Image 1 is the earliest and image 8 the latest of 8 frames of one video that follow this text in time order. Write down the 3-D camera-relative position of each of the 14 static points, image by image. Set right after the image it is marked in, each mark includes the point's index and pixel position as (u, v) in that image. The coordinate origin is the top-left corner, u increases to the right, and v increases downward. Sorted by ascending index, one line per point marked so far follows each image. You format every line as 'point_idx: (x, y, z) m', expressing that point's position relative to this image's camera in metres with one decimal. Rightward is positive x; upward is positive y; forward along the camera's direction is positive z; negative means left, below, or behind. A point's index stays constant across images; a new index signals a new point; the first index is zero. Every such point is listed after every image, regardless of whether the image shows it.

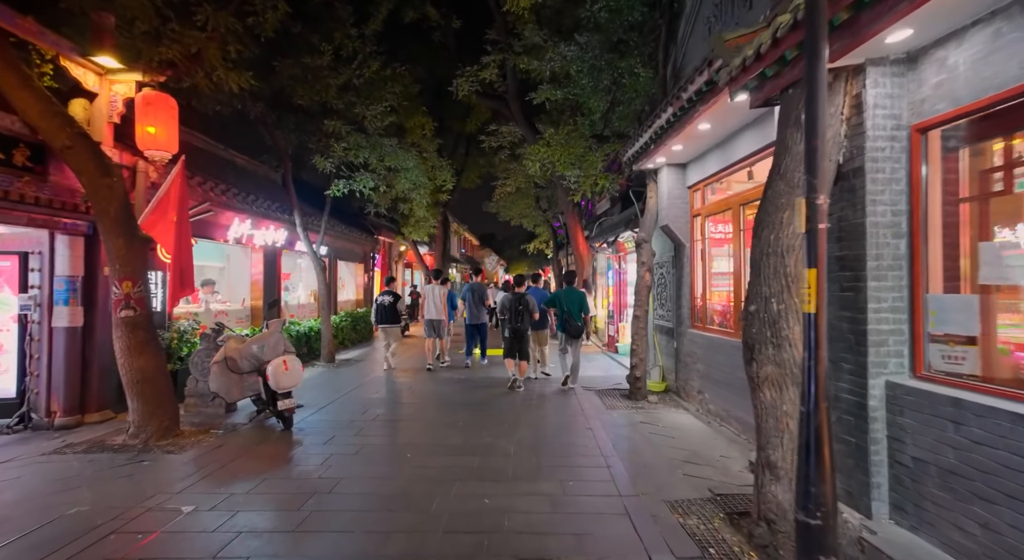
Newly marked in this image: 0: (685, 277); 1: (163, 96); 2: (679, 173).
0: (+2.4, 0.0, +7.0) m
1: (-3.9, +2.1, +5.8) m
2: (+2.3, +1.5, +7.0) m
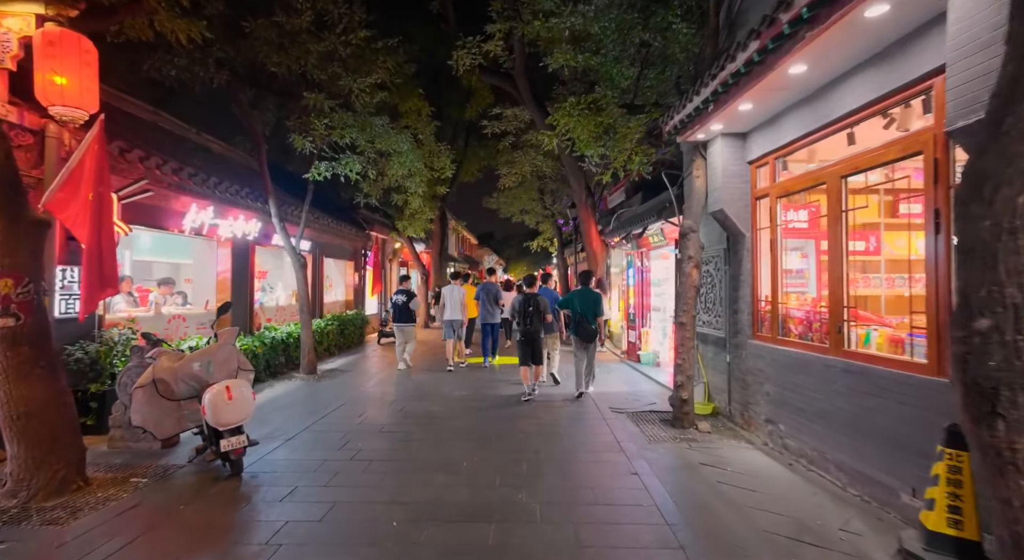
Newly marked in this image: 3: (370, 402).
0: (+2.5, 0.0, +5.7) m
1: (-3.7, +2.1, +4.4) m
2: (+2.5, +1.5, +5.7) m
3: (-2.1, -1.8, +7.6) m
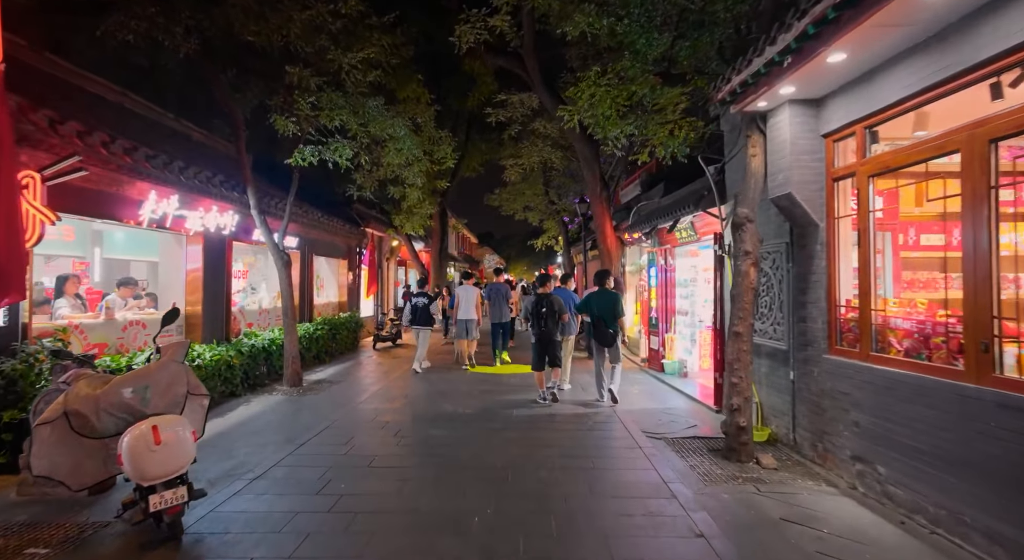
0: (+2.7, 0.0, +4.6) m
1: (-3.6, +2.1, +3.3) m
2: (+2.6, +1.5, +4.6) m
3: (-1.9, -1.8, +6.5) m
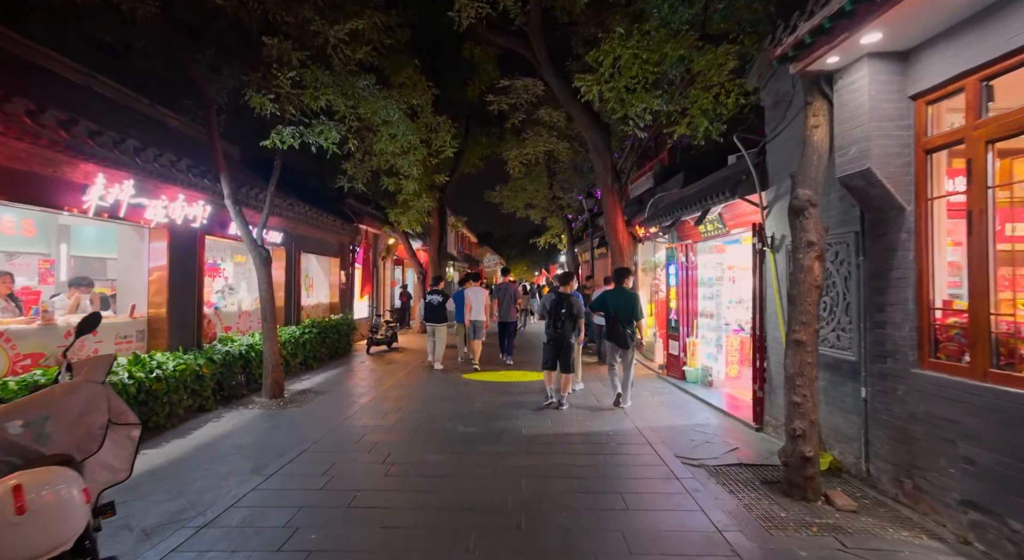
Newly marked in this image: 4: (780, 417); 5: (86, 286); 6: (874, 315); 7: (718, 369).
0: (+2.8, +0.1, +3.7) m
1: (-3.5, +2.1, +2.4) m
2: (+2.7, +1.5, +3.7) m
3: (-1.8, -1.8, +5.6) m
4: (+2.8, -1.5, +5.5) m
5: (-4.9, -0.1, +5.9) m
6: (+2.8, -0.3, +4.0) m
7: (+3.4, -1.5, +8.4) m
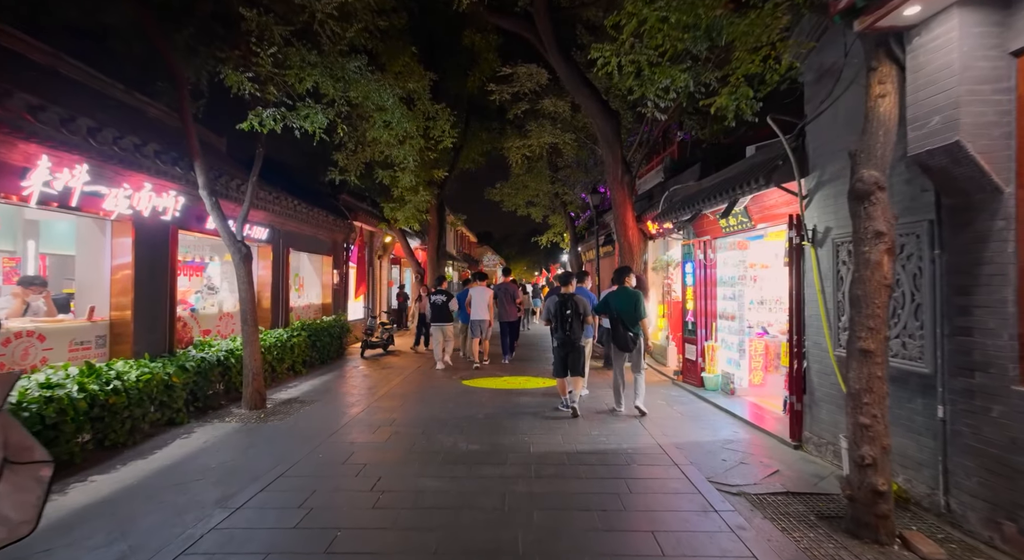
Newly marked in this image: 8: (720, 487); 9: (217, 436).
0: (+2.9, +0.1, +3.1) m
1: (-3.4, +2.1, +1.8) m
2: (+2.8, +1.5, +3.1) m
3: (-1.7, -1.8, +5.0) m
4: (+2.9, -1.5, +4.8) m
5: (-4.8, -0.1, +5.2) m
6: (+2.9, -0.3, +3.3) m
7: (+3.4, -1.4, +7.7) m
8: (+1.7, -1.7, +4.3) m
9: (-3.4, -1.8, +5.9) m
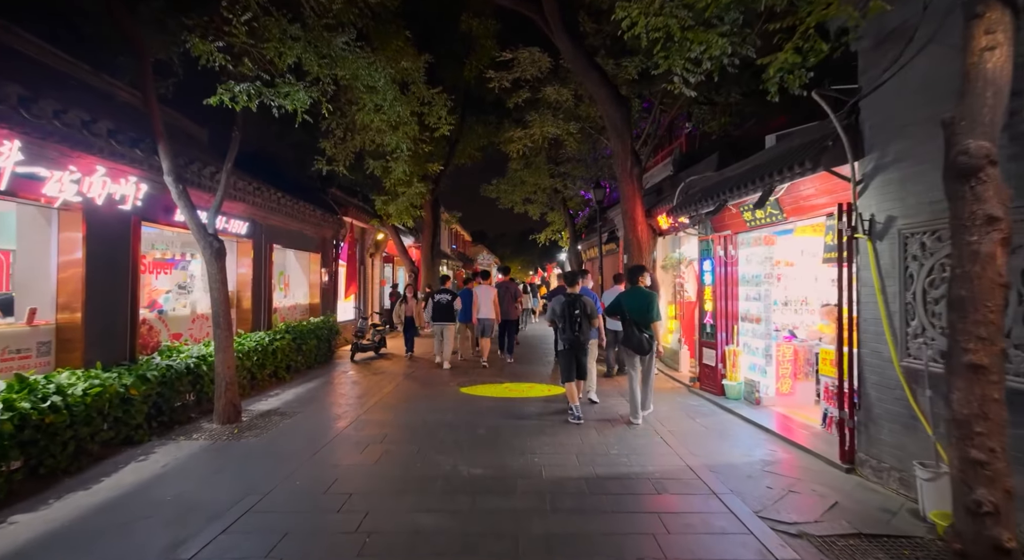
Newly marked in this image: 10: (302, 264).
0: (+3.0, +0.1, +2.4) m
1: (-3.3, +2.1, +1.0) m
2: (+2.9, +1.5, +2.4) m
3: (-1.7, -1.7, +4.2) m
4: (+3.0, -1.4, +4.1) m
5: (-4.8, 0.0, +4.4) m
6: (+3.0, -0.2, +2.7) m
7: (+3.5, -1.4, +7.0) m
8: (+1.8, -1.7, +3.6) m
9: (-3.3, -1.7, +5.1) m
10: (-4.9, +0.4, +12.0) m
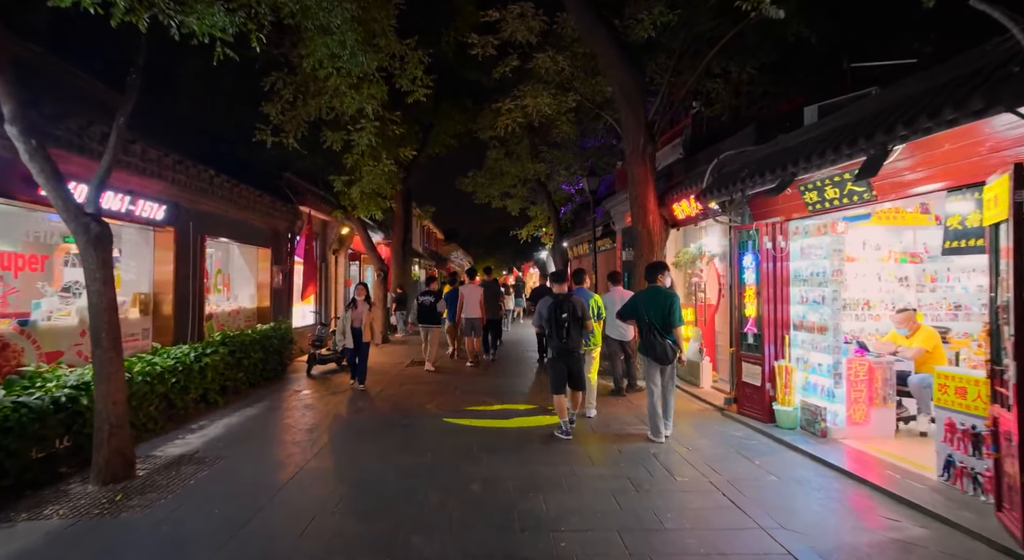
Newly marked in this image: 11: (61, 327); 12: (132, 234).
0: (+3.2, +0.1, +0.9) m
1: (-2.9, +2.1, -0.8) m
2: (+3.1, +1.5, +0.9) m
3: (-1.5, -1.7, +2.5) m
4: (+3.1, -1.4, +2.6) m
5: (-4.6, 0.0, +2.5) m
6: (+3.2, -0.2, +1.2) m
7: (+3.5, -1.4, +5.6) m
8: (+2.0, -1.7, +2.0) m
9: (-3.2, -1.7, +3.3) m
10: (-5.1, +0.4, +10.1) m
11: (-4.6, -0.5, +5.4) m
12: (-5.0, +0.6, +6.7) m
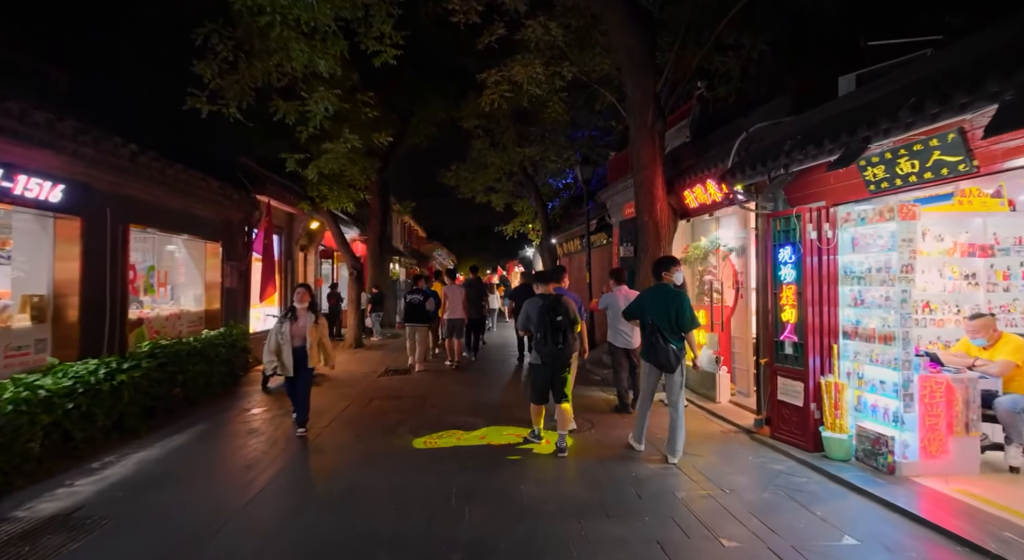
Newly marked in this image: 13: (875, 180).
0: (+3.3, +0.1, -0.2) m
1: (-2.8, +2.1, -2.2) m
2: (+3.2, +1.6, -0.3) m
3: (-1.5, -1.7, +1.2) m
4: (+3.1, -1.4, +1.5) m
5: (-4.6, 0.0, +1.1) m
6: (+3.2, -0.2, 0.0) m
7: (+3.4, -1.4, +4.4) m
8: (+2.0, -1.7, +0.9) m
9: (-3.2, -1.7, +2.0) m
10: (-5.4, +0.4, +8.7) m
11: (-4.7, -0.5, +4.0) m
12: (-5.1, +0.6, +5.4) m
13: (+3.1, +0.8, +4.2) m
